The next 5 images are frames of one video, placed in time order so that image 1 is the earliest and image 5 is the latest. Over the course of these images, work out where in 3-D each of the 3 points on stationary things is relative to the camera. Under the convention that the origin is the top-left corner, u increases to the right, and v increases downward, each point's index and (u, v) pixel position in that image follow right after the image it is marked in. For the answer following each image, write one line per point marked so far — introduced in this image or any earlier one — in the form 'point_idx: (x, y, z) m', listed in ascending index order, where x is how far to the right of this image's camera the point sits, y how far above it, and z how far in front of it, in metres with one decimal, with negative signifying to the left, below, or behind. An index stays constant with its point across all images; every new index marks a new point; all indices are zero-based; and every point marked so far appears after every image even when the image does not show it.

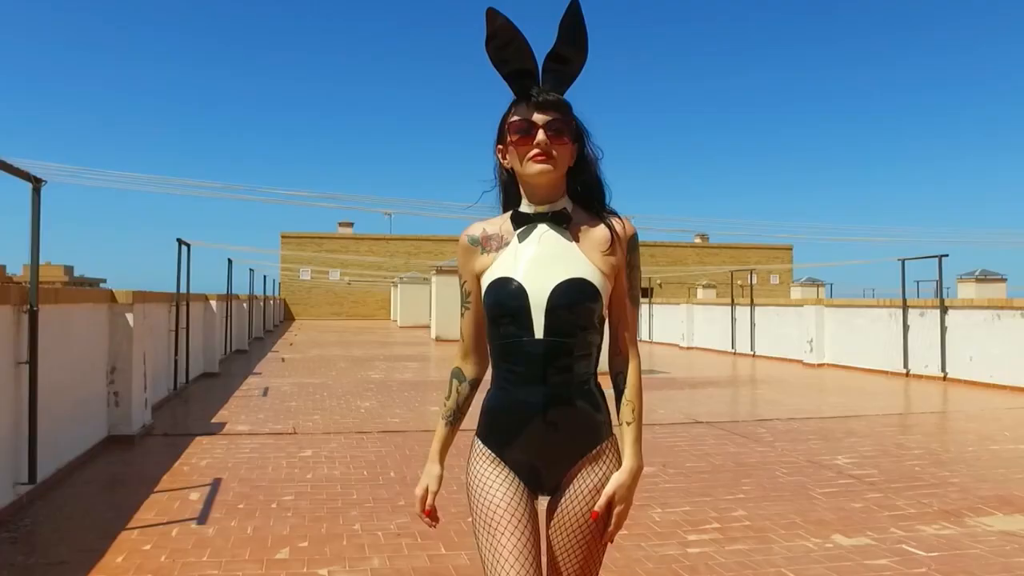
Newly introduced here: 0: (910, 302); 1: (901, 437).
0: (+7.7, -0.3, +15.9) m
1: (+4.4, -1.7, +9.3) m
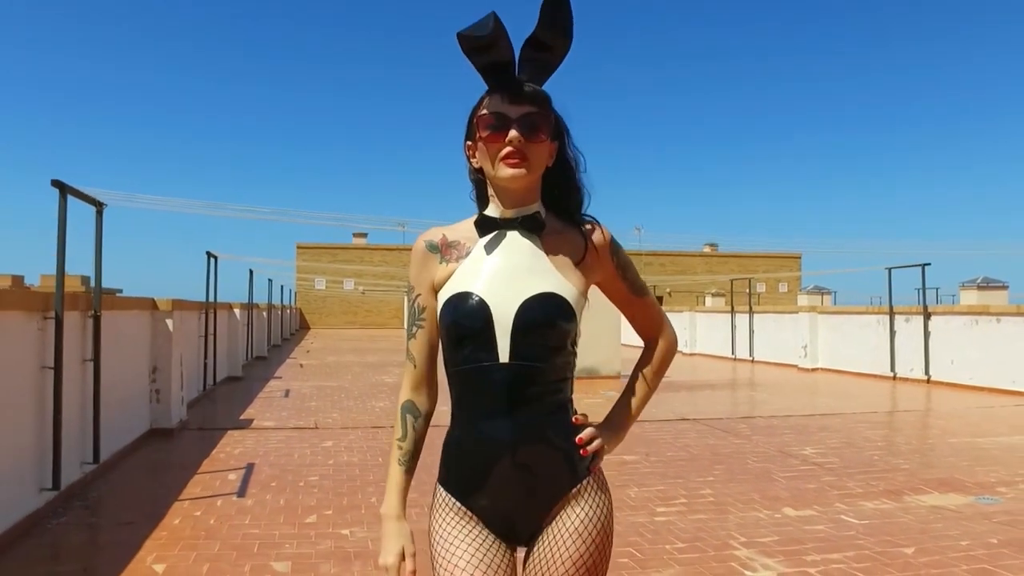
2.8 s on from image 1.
0: (+7.8, -0.4, +16.7) m
1: (+4.4, -1.8, +10.1) m
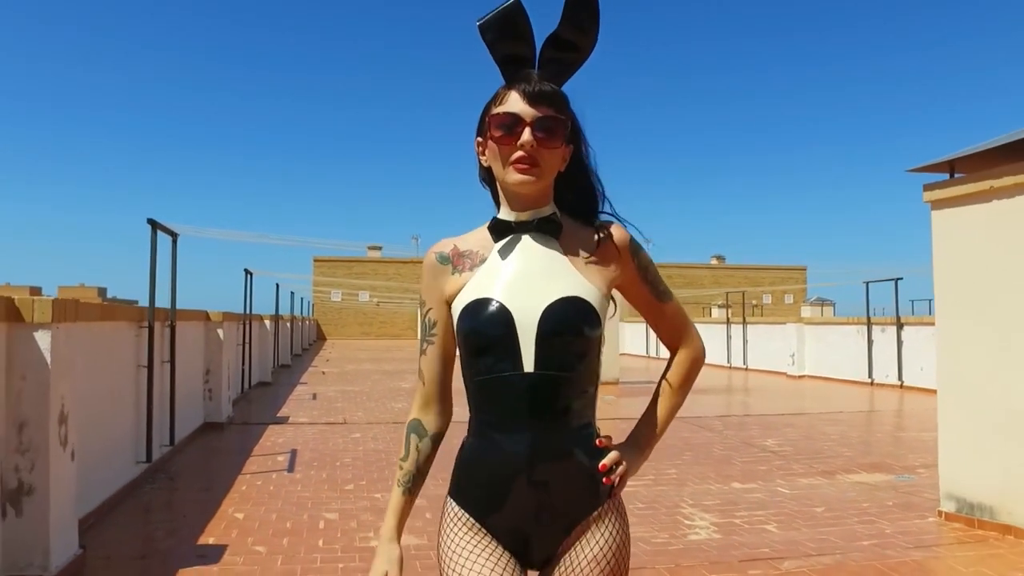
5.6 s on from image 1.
0: (+8.0, -0.7, +18.0) m
1: (+4.5, -1.9, +11.5) m
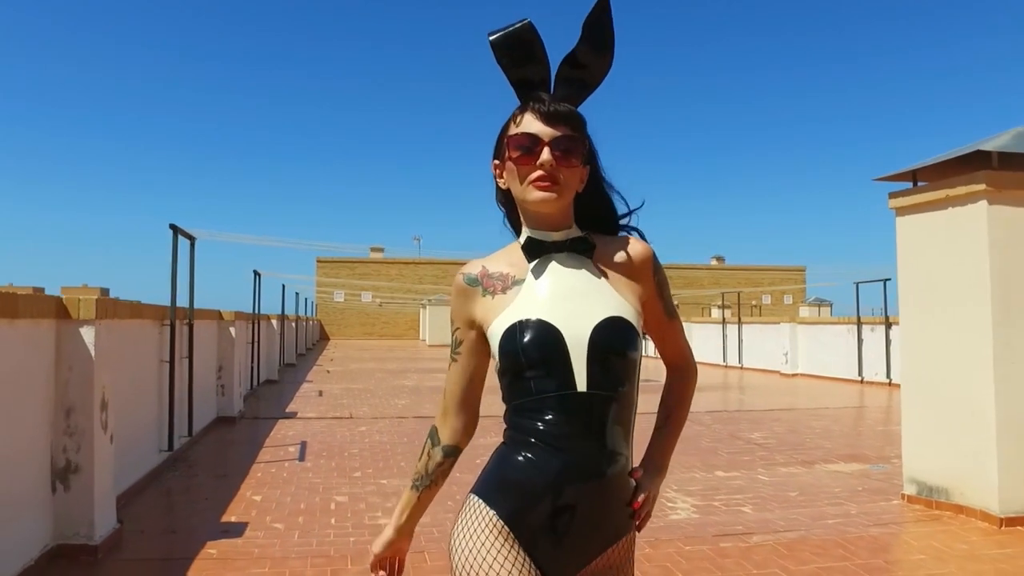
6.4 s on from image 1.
0: (+8.0, -0.7, +18.5) m
1: (+4.4, -2.0, +12.0) m
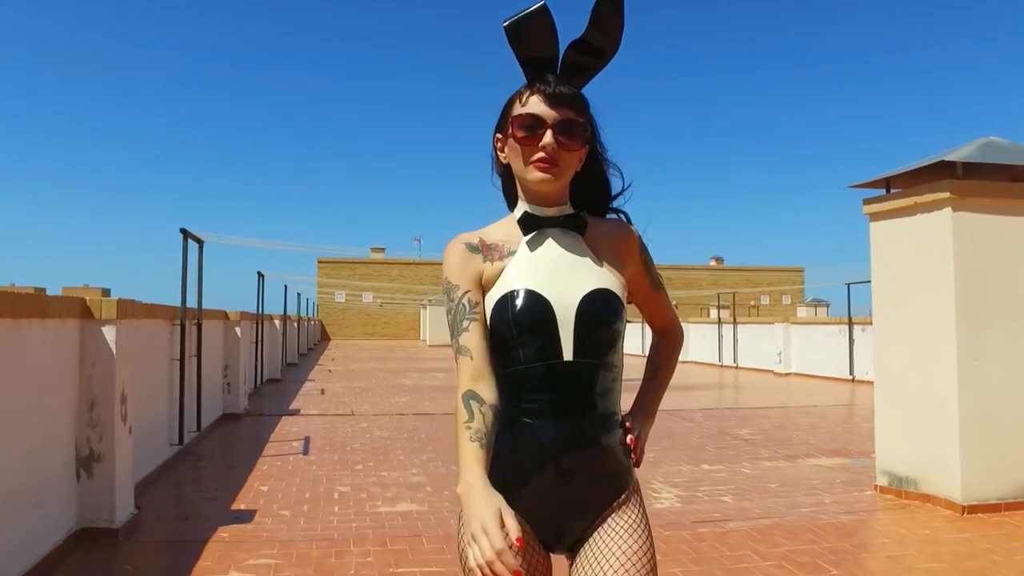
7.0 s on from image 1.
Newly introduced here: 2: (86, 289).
0: (+7.9, -0.7, +18.9) m
1: (+4.4, -2.0, +12.3) m
2: (-4.8, 0.0, +9.2) m
